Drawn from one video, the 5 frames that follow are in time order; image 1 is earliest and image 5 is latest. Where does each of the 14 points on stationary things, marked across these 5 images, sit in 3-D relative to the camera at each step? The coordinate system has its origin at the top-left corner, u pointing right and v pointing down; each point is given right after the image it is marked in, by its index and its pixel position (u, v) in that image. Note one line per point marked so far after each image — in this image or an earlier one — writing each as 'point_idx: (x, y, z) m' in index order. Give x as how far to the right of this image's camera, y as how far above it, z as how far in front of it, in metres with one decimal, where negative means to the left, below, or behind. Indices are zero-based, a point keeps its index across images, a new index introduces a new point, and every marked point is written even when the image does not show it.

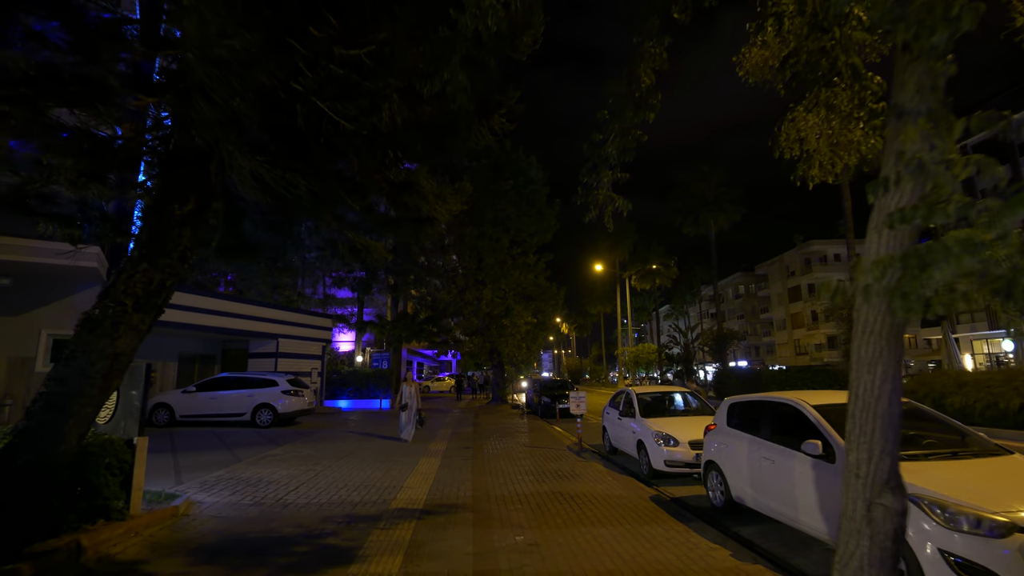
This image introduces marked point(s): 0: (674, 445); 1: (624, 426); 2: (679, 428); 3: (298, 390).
0: (+2.5, -2.5, +9.1) m
1: (+2.1, -2.7, +10.9) m
2: (+2.7, -2.3, +9.4) m
3: (-6.0, -2.9, +16.2) m
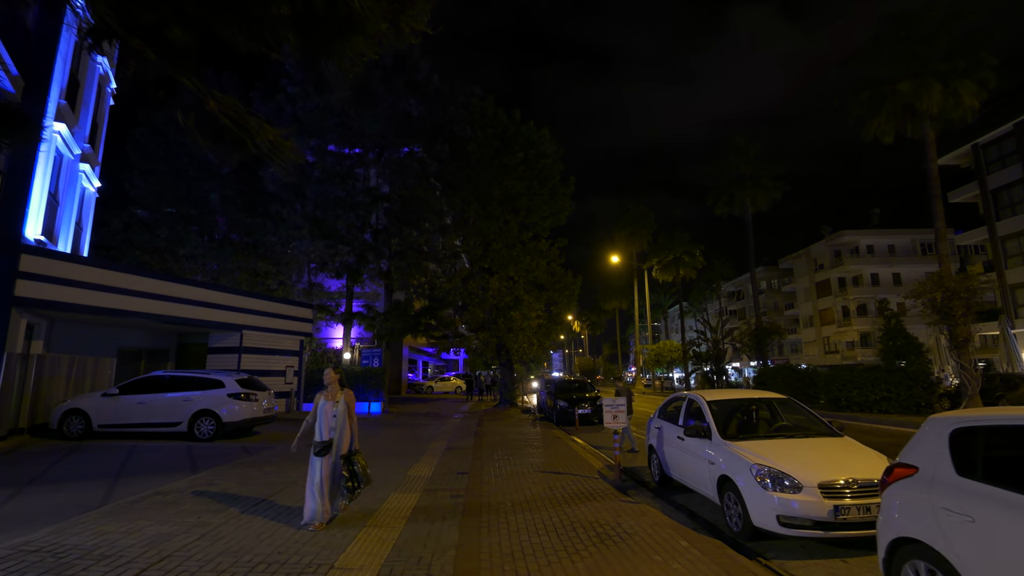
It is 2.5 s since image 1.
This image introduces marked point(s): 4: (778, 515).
0: (+2.7, -1.9, +5.5) m
1: (+2.3, -2.1, +7.3) m
2: (+2.8, -1.7, +5.8) m
3: (-5.8, -2.3, +12.8) m
4: (+2.5, -2.1, +5.4) m
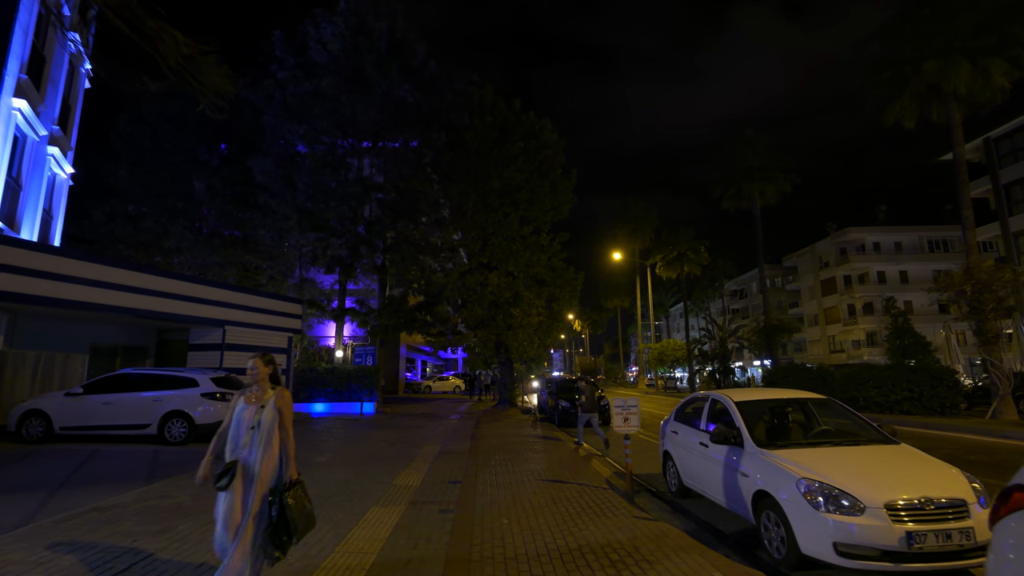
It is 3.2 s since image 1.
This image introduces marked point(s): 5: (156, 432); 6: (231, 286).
0: (+2.6, -1.7, +4.5) m
1: (+2.2, -1.9, +6.3) m
2: (+2.8, -1.5, +4.8) m
3: (-5.8, -2.2, +11.8) m
4: (+2.5, -2.0, +4.4) m
5: (-7.0, -2.8, +11.4) m
6: (-8.5, 0.0, +17.4) m
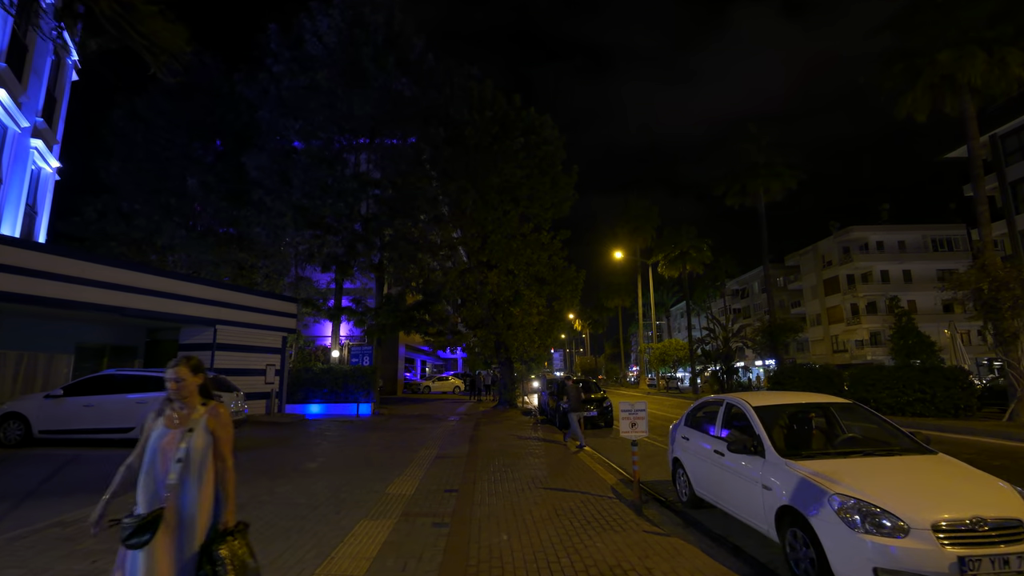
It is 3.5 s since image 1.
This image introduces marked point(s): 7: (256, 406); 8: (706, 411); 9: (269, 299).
0: (+2.6, -1.7, +4.0) m
1: (+2.2, -1.9, +5.8) m
2: (+2.8, -1.5, +4.3) m
3: (-5.8, -2.1, +11.3) m
4: (+2.5, -1.9, +3.9) m
5: (-7.0, -2.8, +10.9) m
6: (-8.5, +0.1, +16.9) m
7: (-7.9, -3.6, +17.9) m
8: (+2.4, -1.5, +7.1) m
9: (-7.9, -0.3, +18.9) m
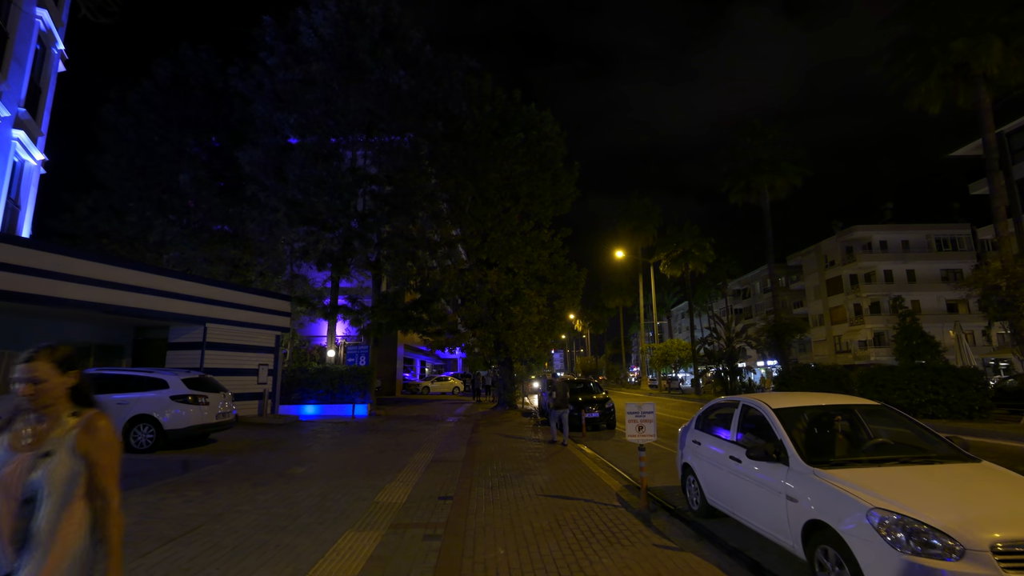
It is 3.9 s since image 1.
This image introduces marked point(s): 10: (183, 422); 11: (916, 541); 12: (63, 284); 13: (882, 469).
0: (+2.6, -1.6, +3.5) m
1: (+2.2, -1.8, +5.3) m
2: (+2.8, -1.4, +3.8) m
3: (-5.8, -2.0, +10.8) m
4: (+2.5, -1.8, +3.4) m
5: (-7.0, -2.7, +10.4) m
6: (-8.5, +0.2, +16.5) m
7: (-7.9, -3.6, +17.4) m
8: (+2.3, -1.4, +6.6) m
9: (-7.9, -0.3, +18.4) m
10: (-5.9, -2.4, +10.5) m
11: (+2.5, -1.6, +3.6) m
12: (-9.8, +0.1, +12.6) m
13: (+2.9, -1.4, +4.5) m
